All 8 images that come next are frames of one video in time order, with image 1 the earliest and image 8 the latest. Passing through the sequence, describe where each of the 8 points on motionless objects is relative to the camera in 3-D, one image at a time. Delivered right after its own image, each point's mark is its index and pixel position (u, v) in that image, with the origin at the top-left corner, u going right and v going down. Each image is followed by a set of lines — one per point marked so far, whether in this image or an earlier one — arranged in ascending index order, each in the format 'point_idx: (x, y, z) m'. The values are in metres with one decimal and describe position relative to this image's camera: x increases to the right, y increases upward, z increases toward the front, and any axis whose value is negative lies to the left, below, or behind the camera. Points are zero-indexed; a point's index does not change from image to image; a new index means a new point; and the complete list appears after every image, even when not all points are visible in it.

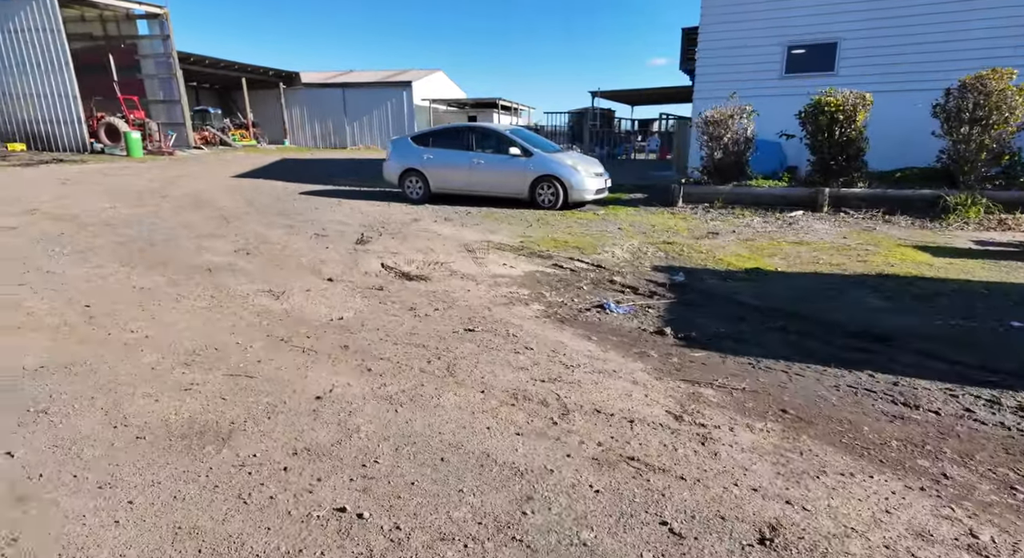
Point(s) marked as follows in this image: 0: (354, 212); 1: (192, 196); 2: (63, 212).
0: (-2.4, +1.0, +8.4) m
1: (-5.8, +1.5, +9.9) m
2: (-6.6, +1.0, +8.0) m
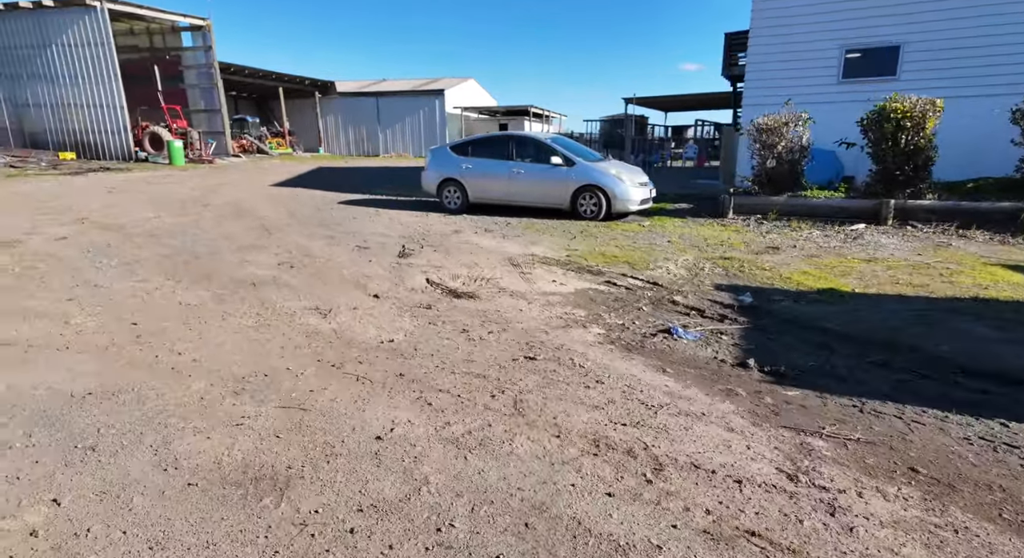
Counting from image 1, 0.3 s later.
0: (-1.8, +0.9, +8.3) m
1: (-5.1, +1.3, +9.9) m
2: (-6.0, +0.8, +8.1) m
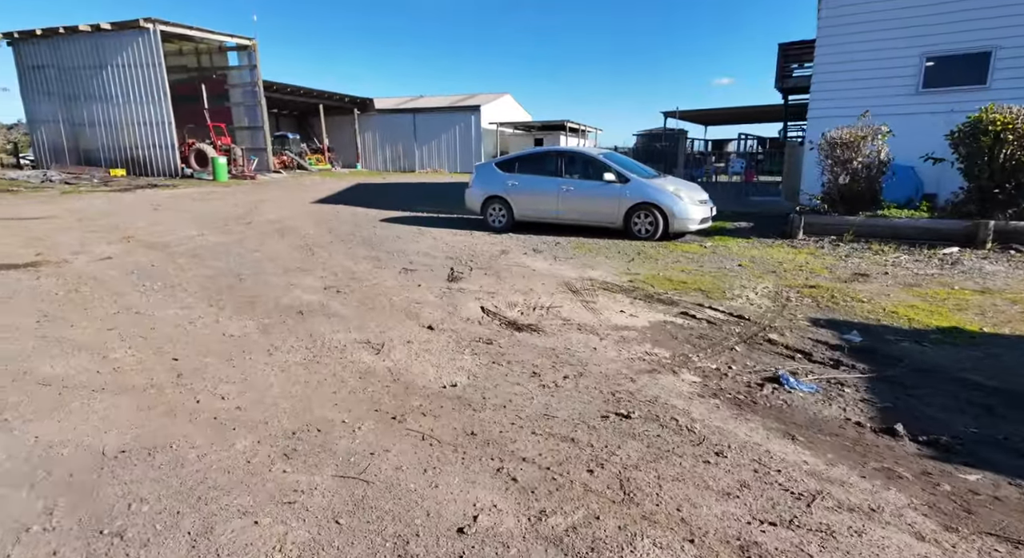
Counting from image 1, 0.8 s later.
0: (-1.1, +0.6, +8.0) m
1: (-4.3, +1.0, +9.8) m
2: (-5.3, +0.6, +8.1) m
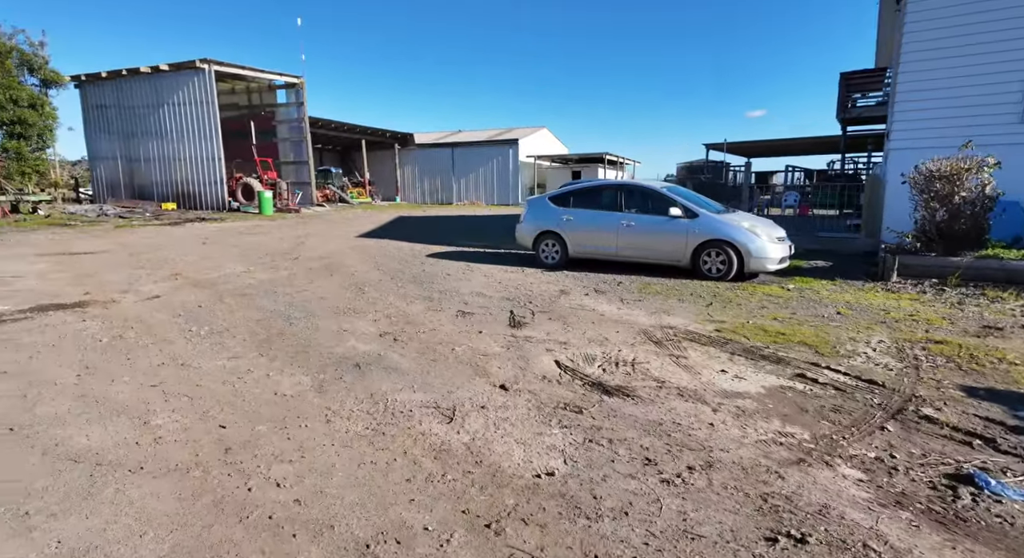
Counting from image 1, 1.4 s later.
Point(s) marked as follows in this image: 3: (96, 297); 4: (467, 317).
0: (-0.3, 0.0, +7.6) m
1: (-3.4, +0.3, +9.6) m
2: (-4.5, 0.0, +7.9) m
3: (-5.1, -0.2, +6.7) m
4: (-0.5, -0.4, +5.4) m
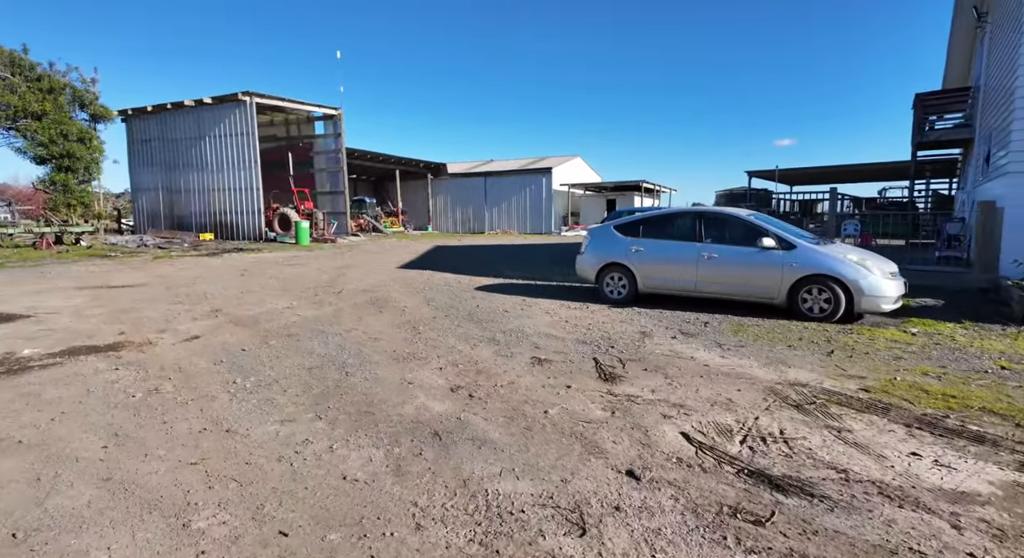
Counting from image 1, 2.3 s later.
0: (+0.5, -0.5, +6.9) m
1: (-2.4, -0.2, +9.0) m
2: (-3.6, -0.5, +7.4) m
3: (-4.3, -0.7, +6.1) m
4: (+0.3, -0.8, +4.7) m
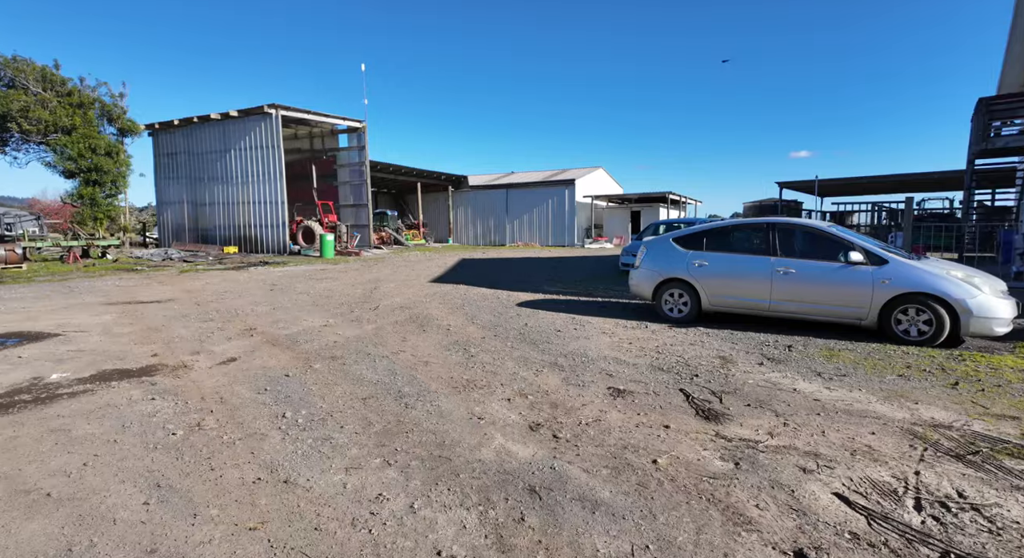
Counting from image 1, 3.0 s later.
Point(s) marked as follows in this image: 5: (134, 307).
0: (+1.2, -0.7, +6.3) m
1: (-1.7, -0.5, +8.6) m
2: (-3.0, -0.7, +7.0) m
3: (-3.7, -0.8, +5.7) m
4: (+0.9, -0.9, +4.2) m
5: (-6.5, -0.5, +9.4) m
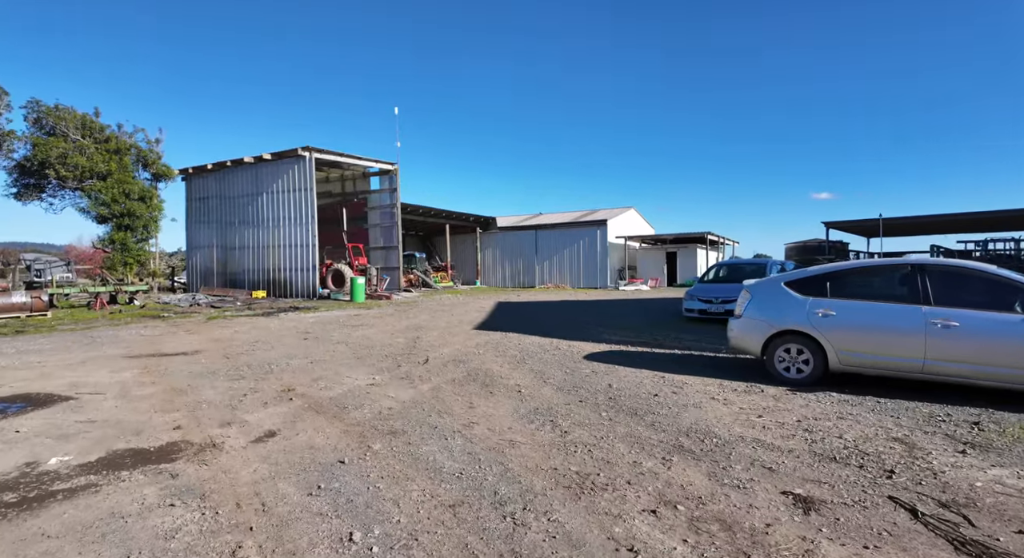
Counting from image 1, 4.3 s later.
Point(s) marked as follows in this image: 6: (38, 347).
0: (+2.1, -1.2, +5.1) m
1: (-0.7, -1.2, +7.5) m
2: (-2.0, -1.3, +5.9) m
3: (-2.8, -1.3, +4.7) m
4: (+1.7, -1.3, +3.0) m
5: (-5.5, -1.3, +8.4) m
6: (-8.4, -1.2, +9.7) m
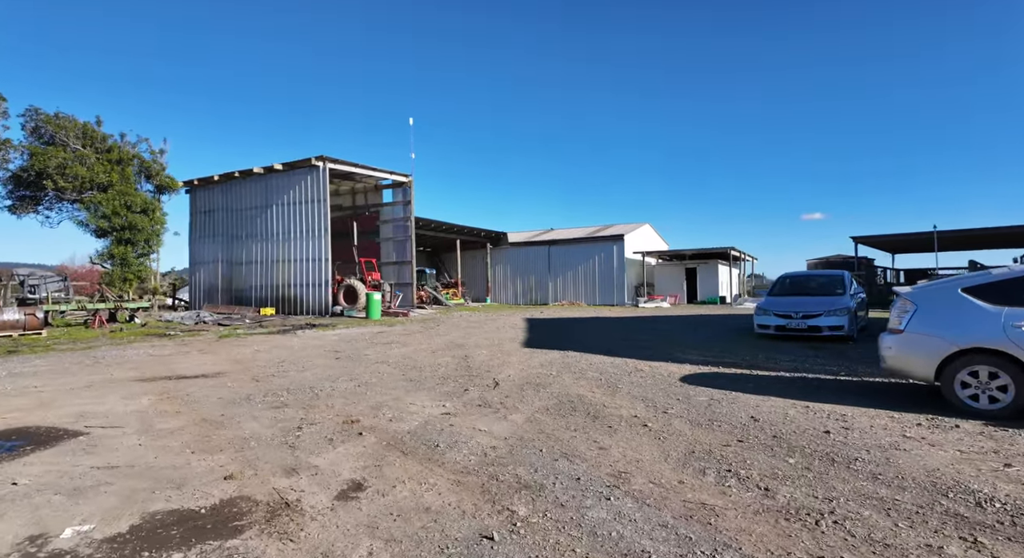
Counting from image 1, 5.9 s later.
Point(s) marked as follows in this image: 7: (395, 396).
0: (+3.2, -1.3, +3.9) m
1: (+0.4, -1.3, +6.3) m
2: (-0.9, -1.3, +4.7) m
3: (-1.7, -1.3, +3.5) m
4: (+2.8, -1.2, +1.8) m
5: (-4.4, -1.4, +7.2) m
6: (-7.3, -1.4, +8.4) m
7: (-1.3, -1.4, +6.3) m
